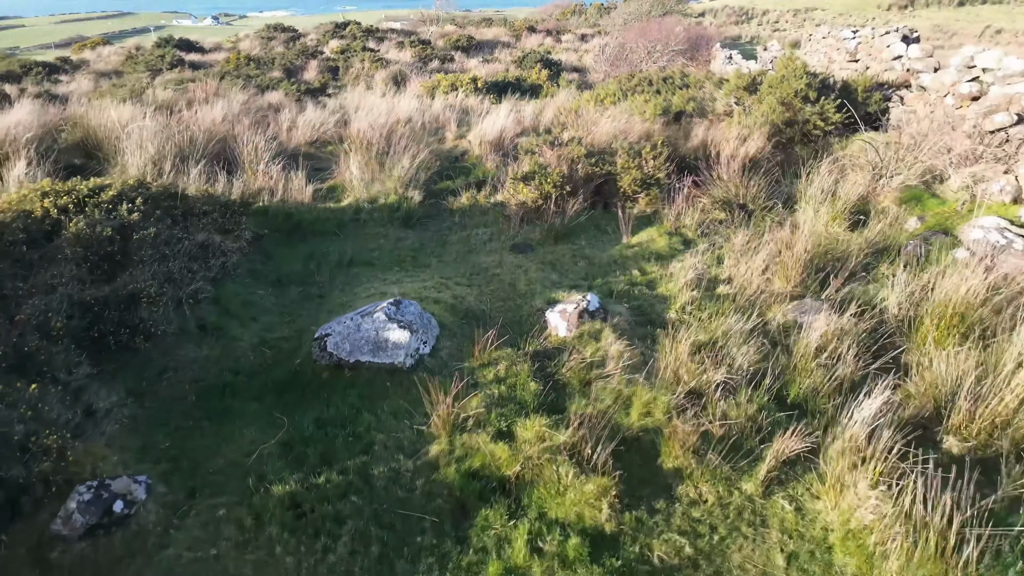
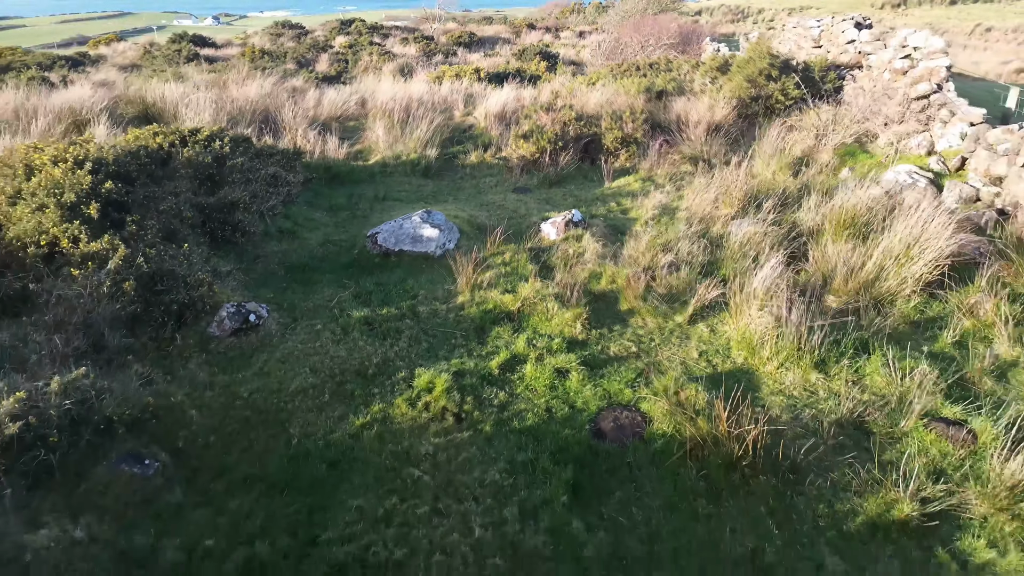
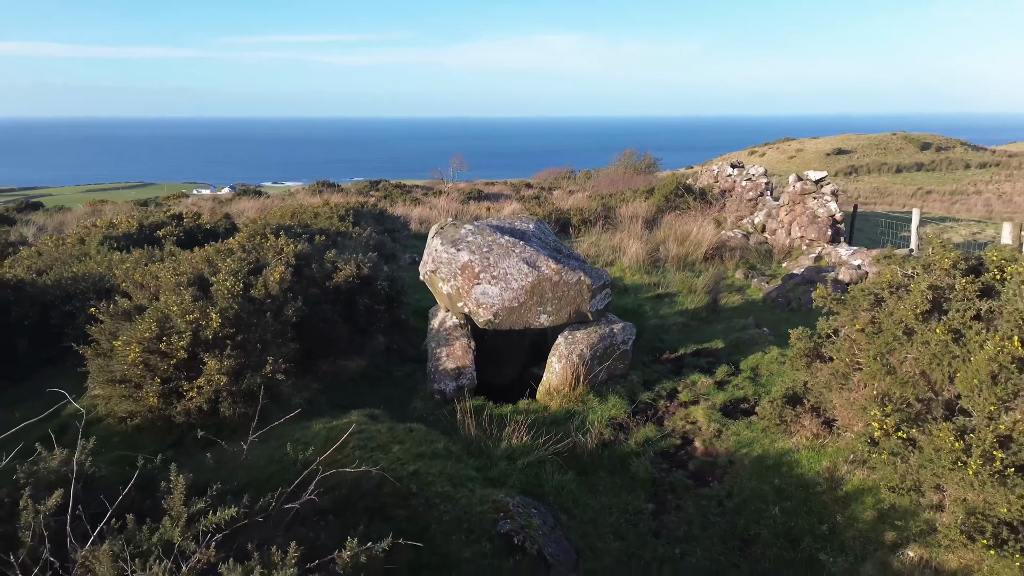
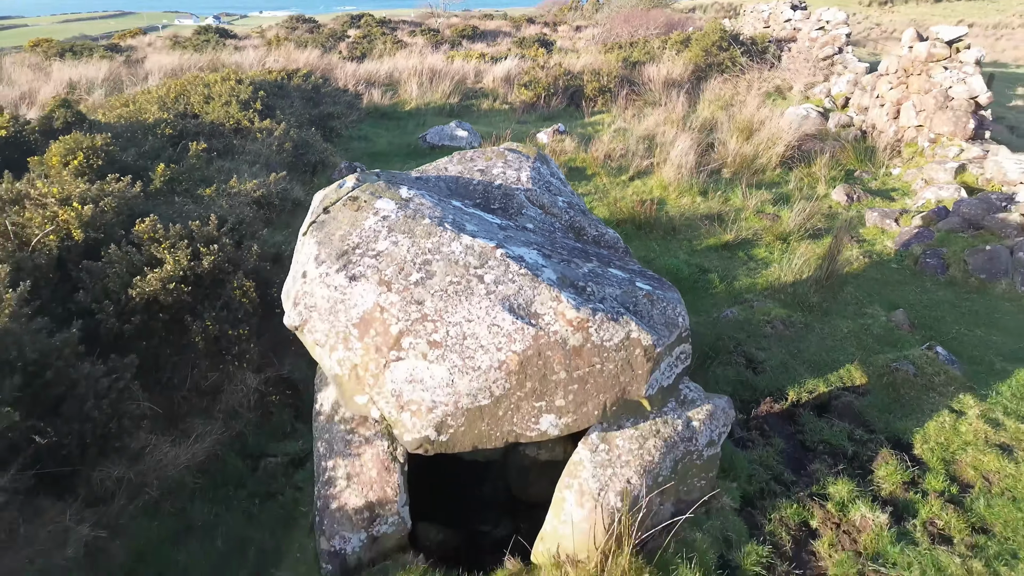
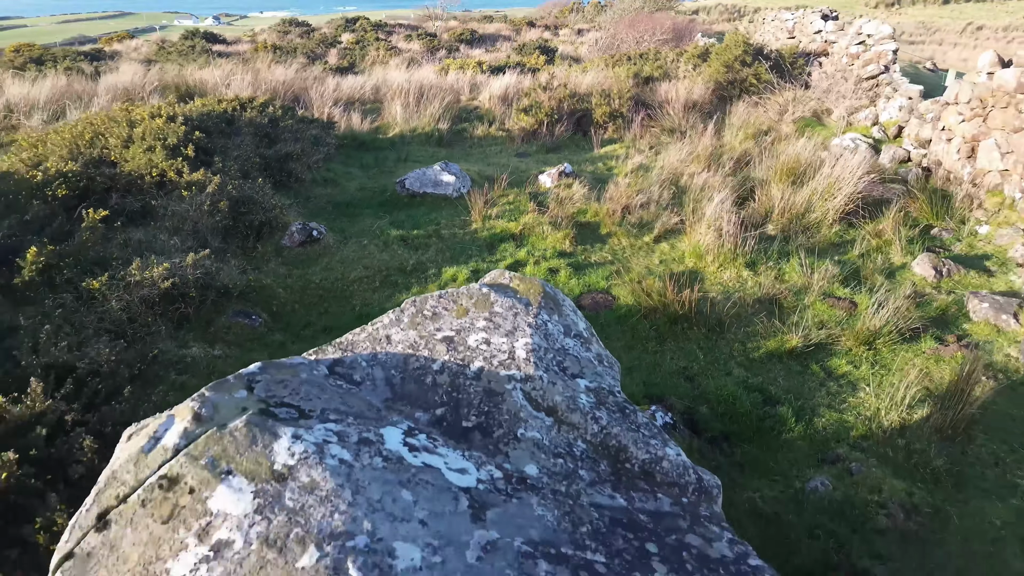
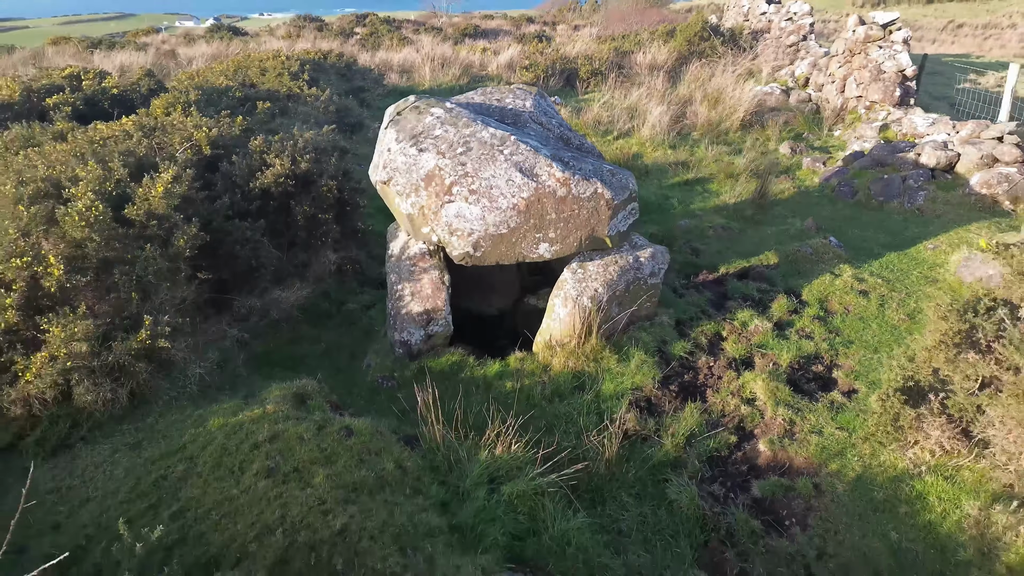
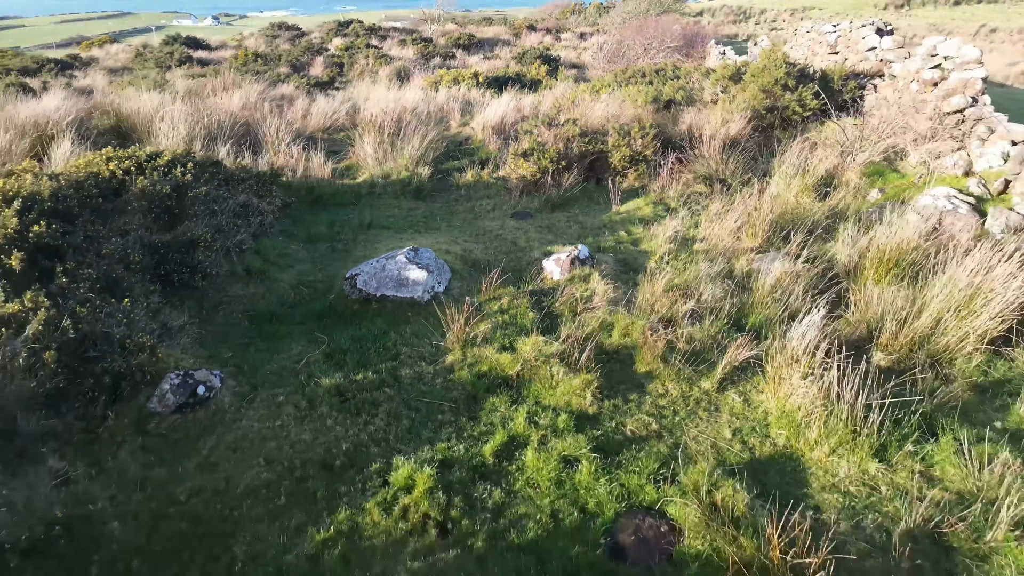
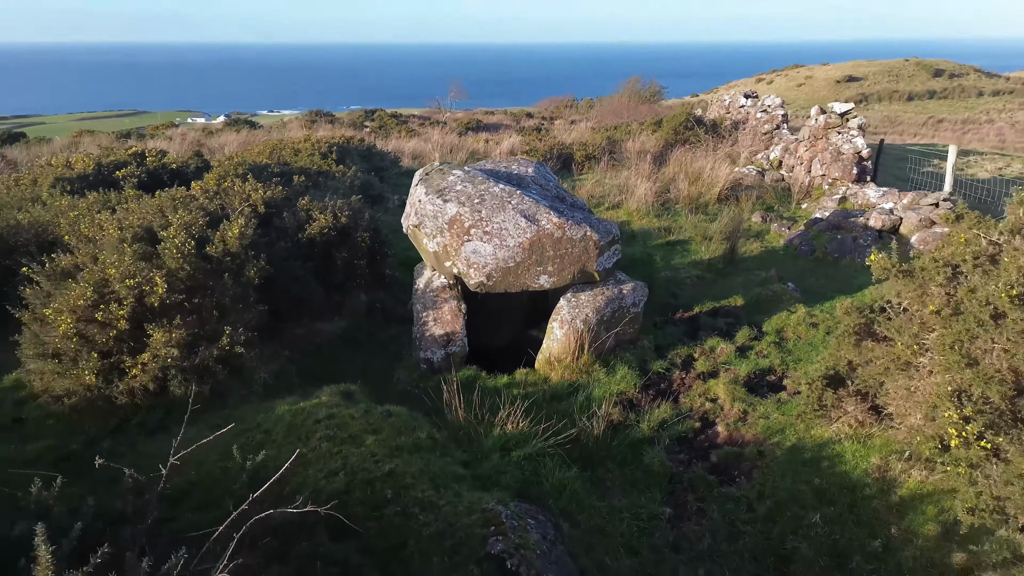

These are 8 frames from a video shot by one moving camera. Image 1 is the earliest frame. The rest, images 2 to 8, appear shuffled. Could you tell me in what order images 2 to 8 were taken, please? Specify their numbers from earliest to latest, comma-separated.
7, 2, 5, 4, 6, 8, 3
